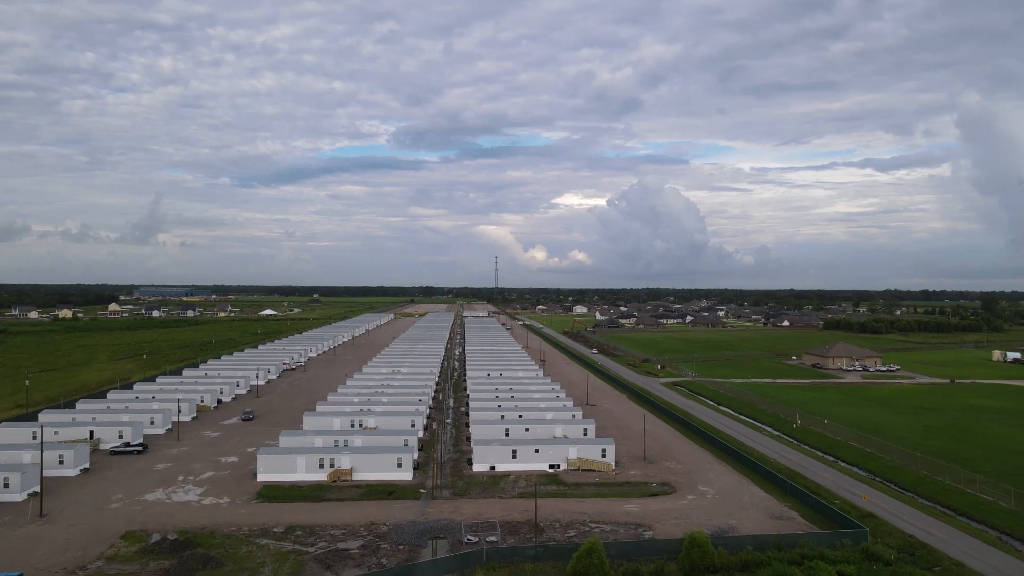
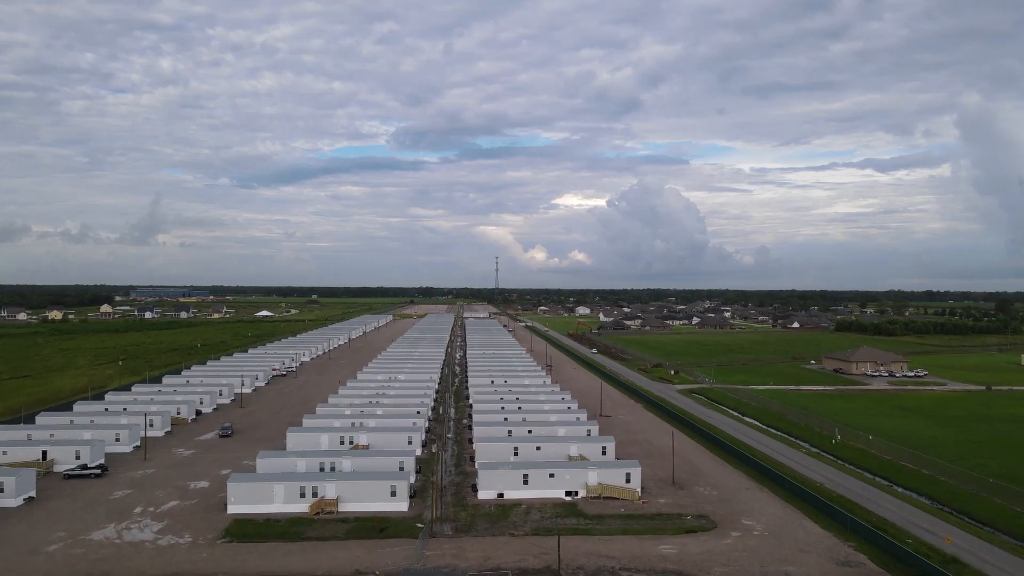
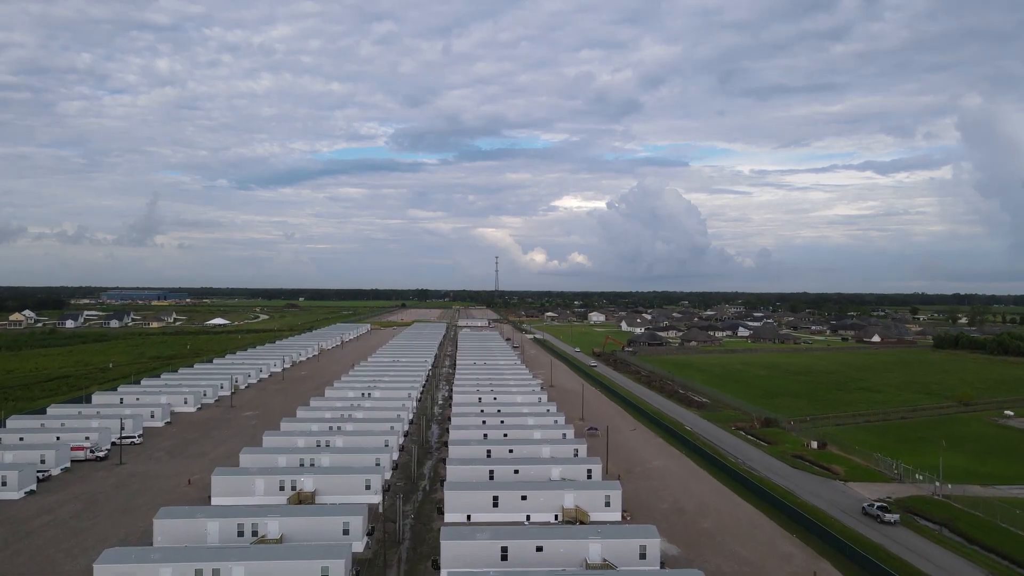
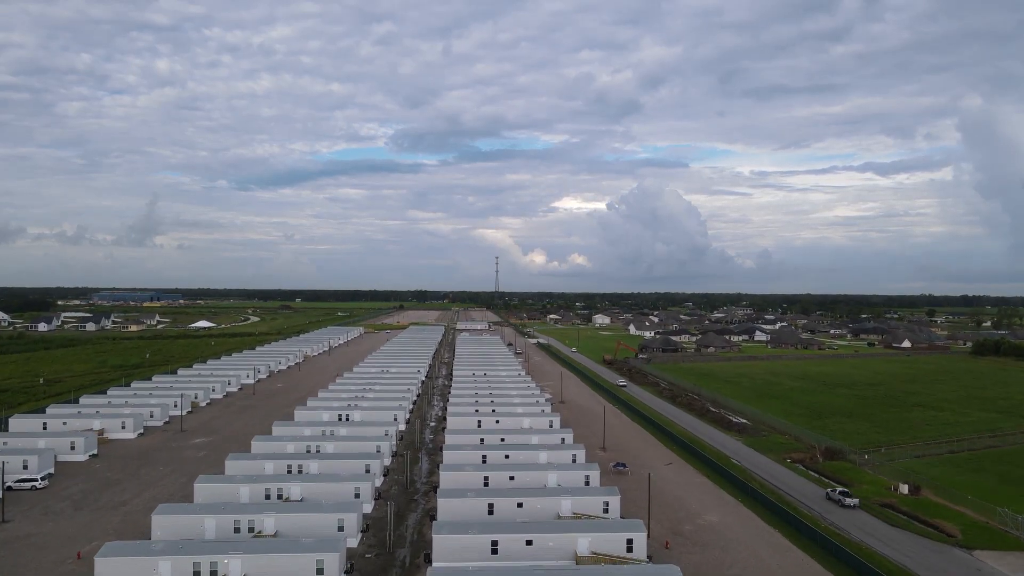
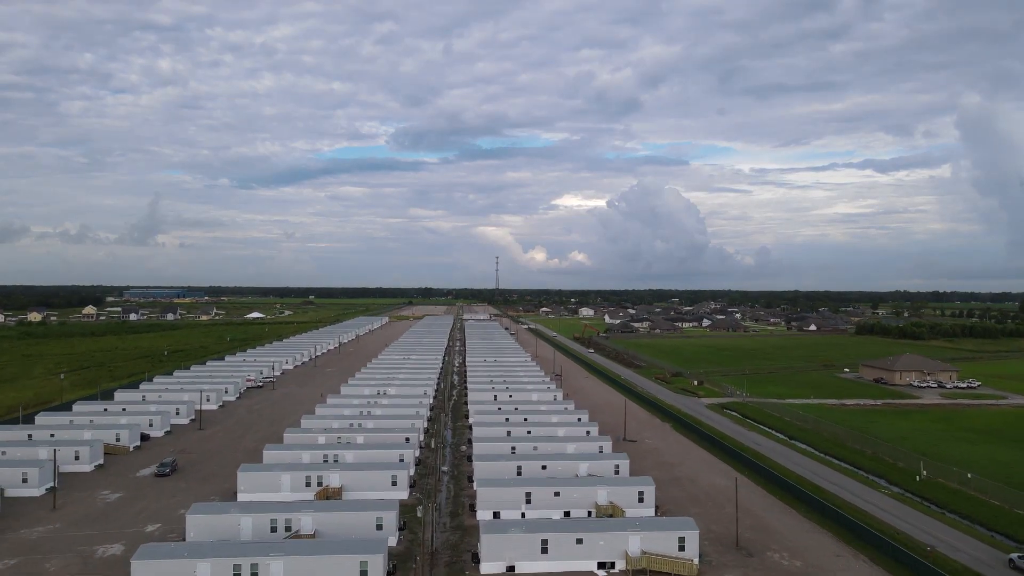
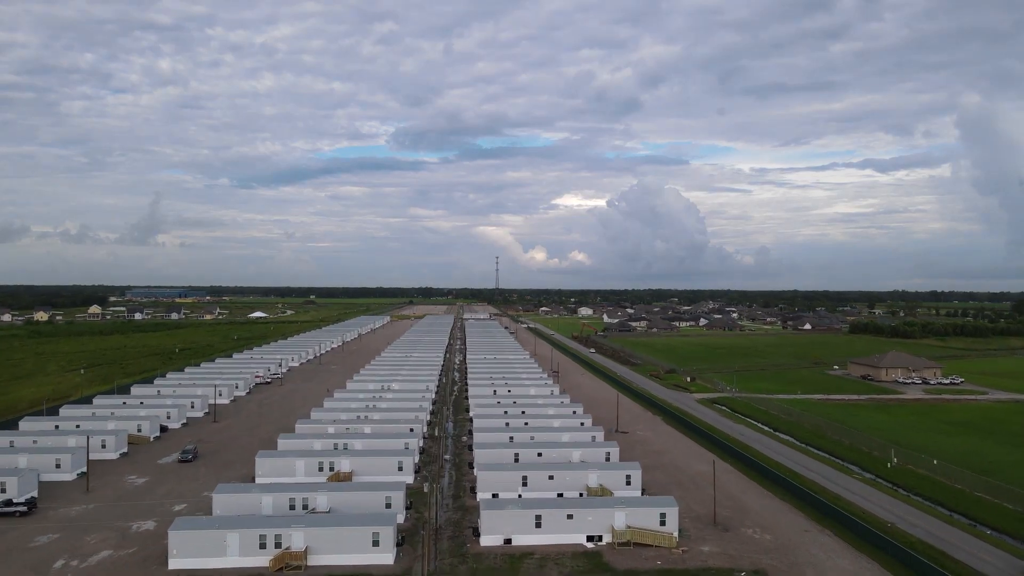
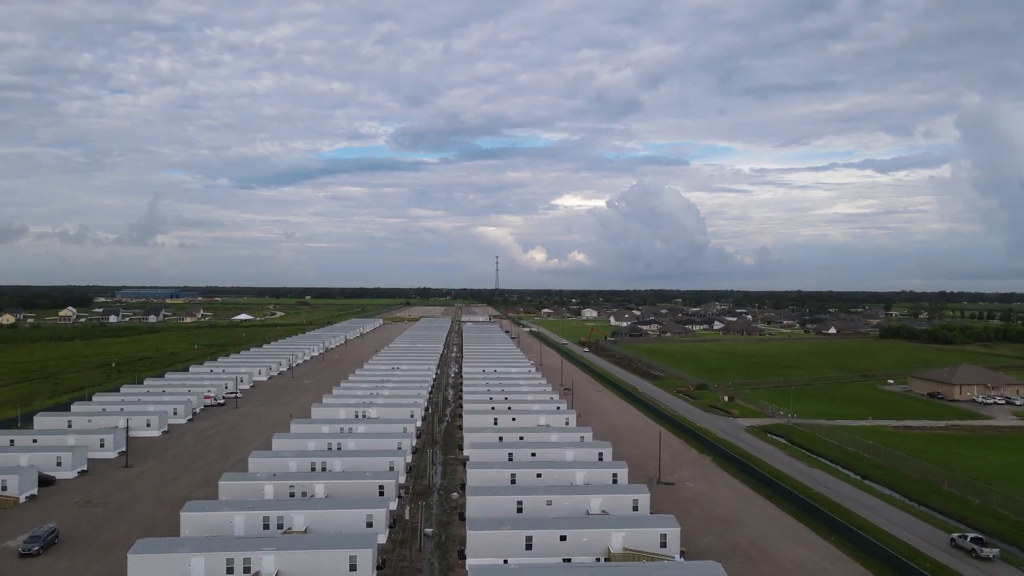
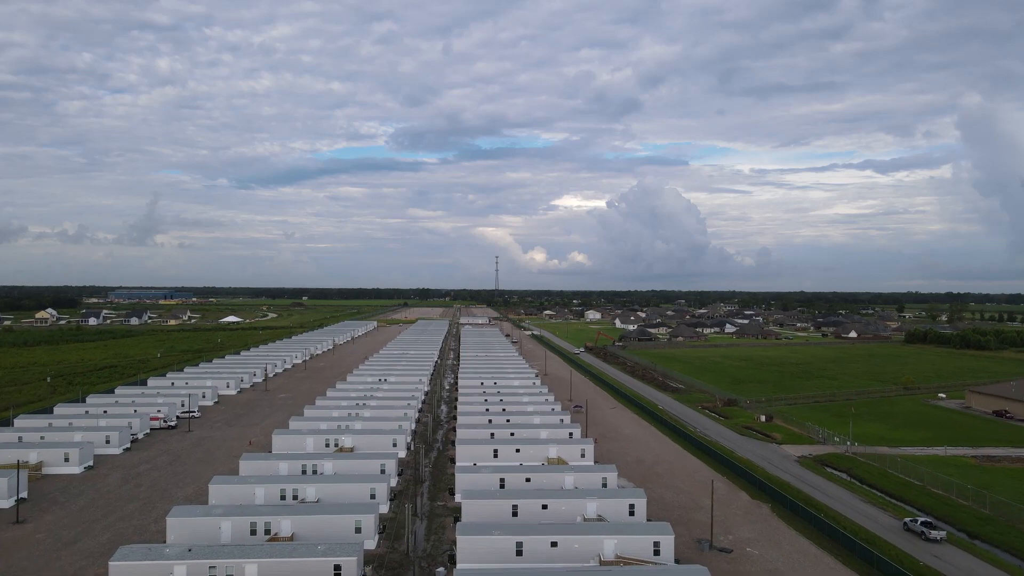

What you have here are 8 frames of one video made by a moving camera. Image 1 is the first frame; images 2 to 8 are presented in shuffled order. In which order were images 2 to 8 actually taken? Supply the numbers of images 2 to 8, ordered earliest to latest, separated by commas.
2, 6, 5, 7, 8, 3, 4
